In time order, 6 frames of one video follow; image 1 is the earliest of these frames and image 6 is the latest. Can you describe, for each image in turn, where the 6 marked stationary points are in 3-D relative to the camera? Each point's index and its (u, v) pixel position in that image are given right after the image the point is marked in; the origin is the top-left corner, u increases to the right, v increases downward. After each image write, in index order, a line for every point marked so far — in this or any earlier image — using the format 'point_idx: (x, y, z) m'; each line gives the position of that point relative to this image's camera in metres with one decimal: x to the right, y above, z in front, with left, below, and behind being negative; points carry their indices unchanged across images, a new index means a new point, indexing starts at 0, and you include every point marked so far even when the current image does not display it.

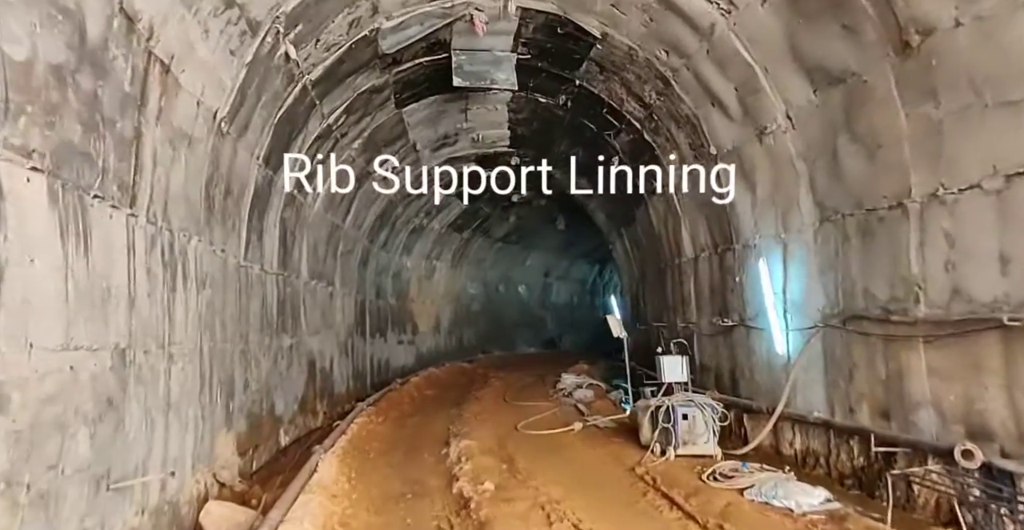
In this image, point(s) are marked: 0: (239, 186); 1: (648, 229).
0: (-1.9, +0.6, +4.3) m
1: (+1.7, +0.4, +7.4) m
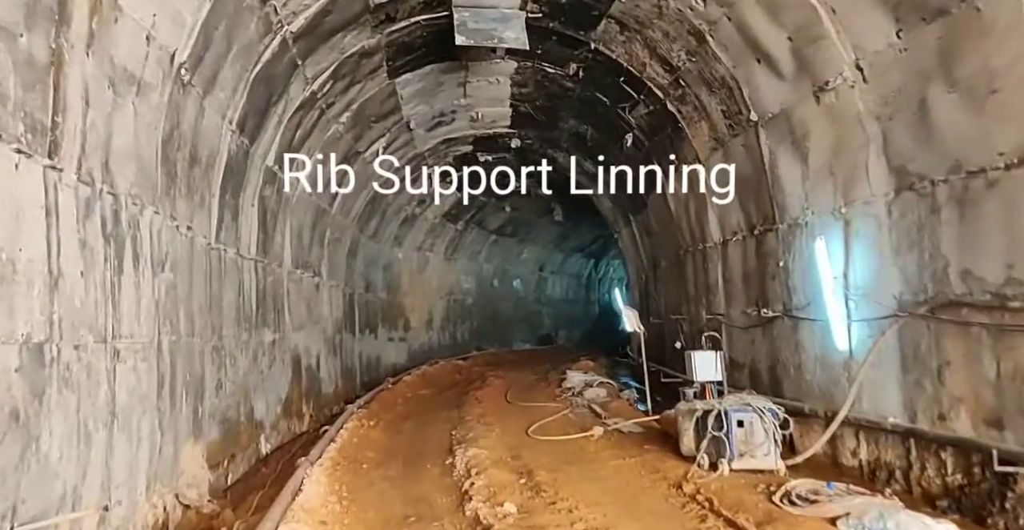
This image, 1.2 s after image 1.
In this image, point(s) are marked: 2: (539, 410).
0: (-1.8, +0.7, +3.7) m
1: (+1.7, +0.6, +6.9) m
2: (+0.3, -1.4, +6.0) m
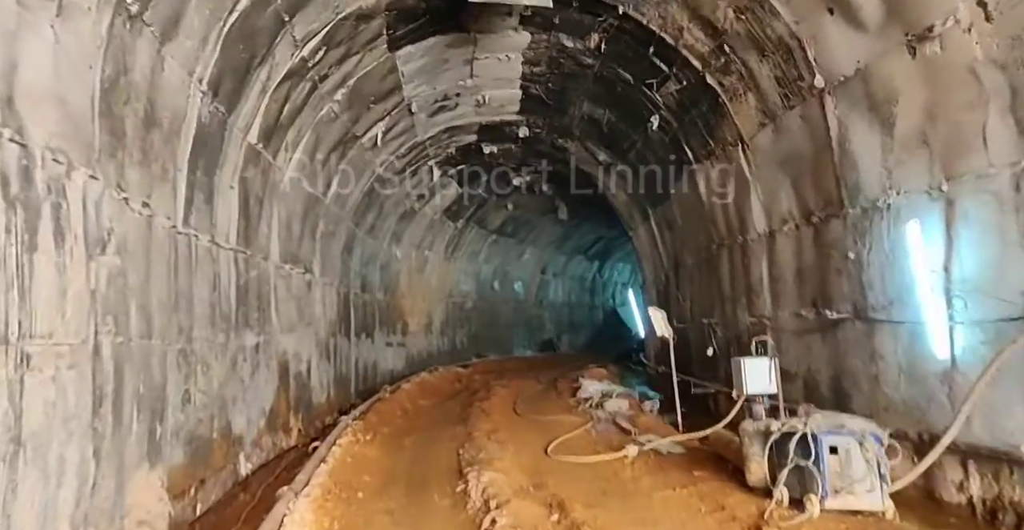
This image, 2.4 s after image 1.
0: (-1.7, +0.7, +3.0) m
1: (+1.9, +0.6, +6.3) m
2: (+0.4, -1.4, +5.3) m
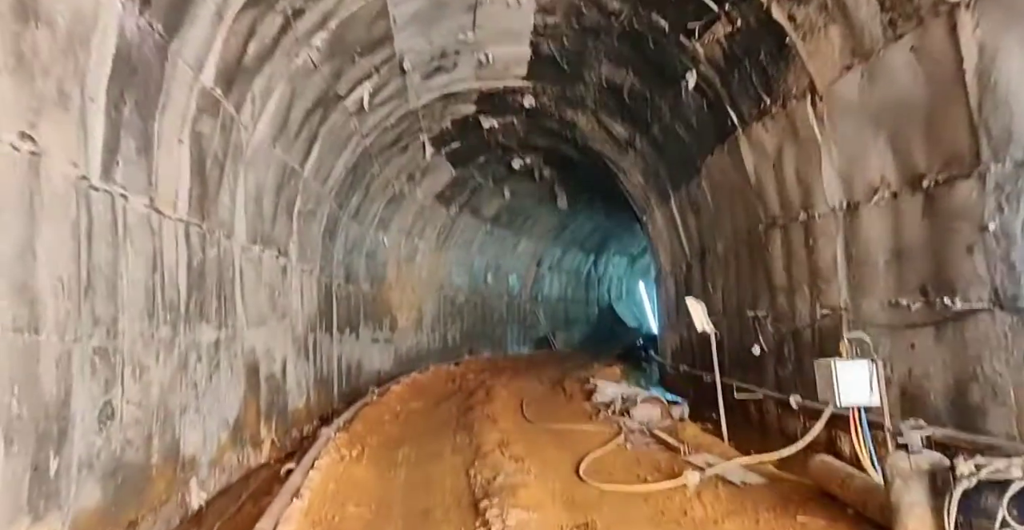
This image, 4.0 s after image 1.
0: (-1.5, +0.9, +2.1) m
1: (+2.0, +0.7, +5.4) m
2: (+0.5, -1.3, +4.4) m
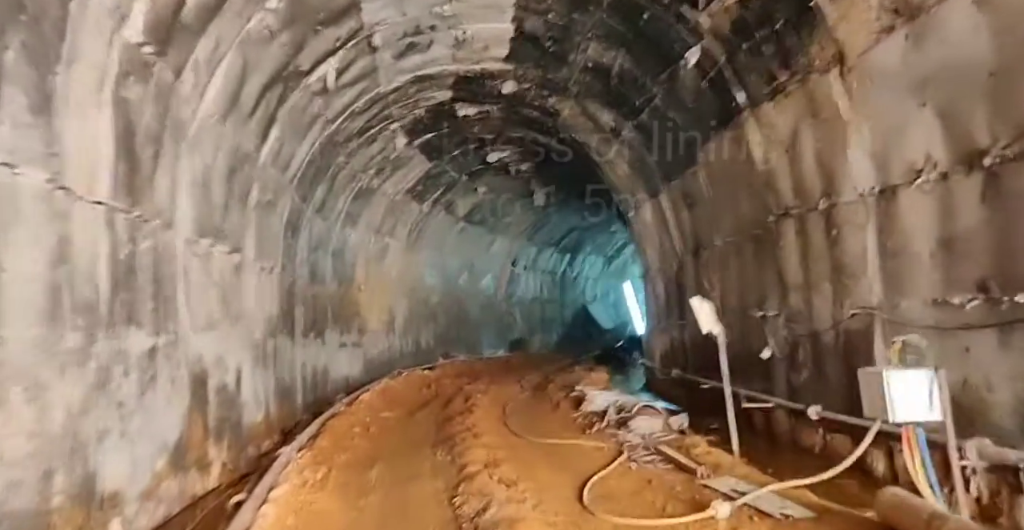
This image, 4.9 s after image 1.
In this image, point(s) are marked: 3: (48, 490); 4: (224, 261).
0: (-1.5, +0.9, +1.5) m
1: (+1.8, +0.8, +5.0) m
2: (+0.4, -1.2, +3.9) m
3: (-1.8, -0.9, +2.3) m
4: (-2.3, 0.0, +4.8) m
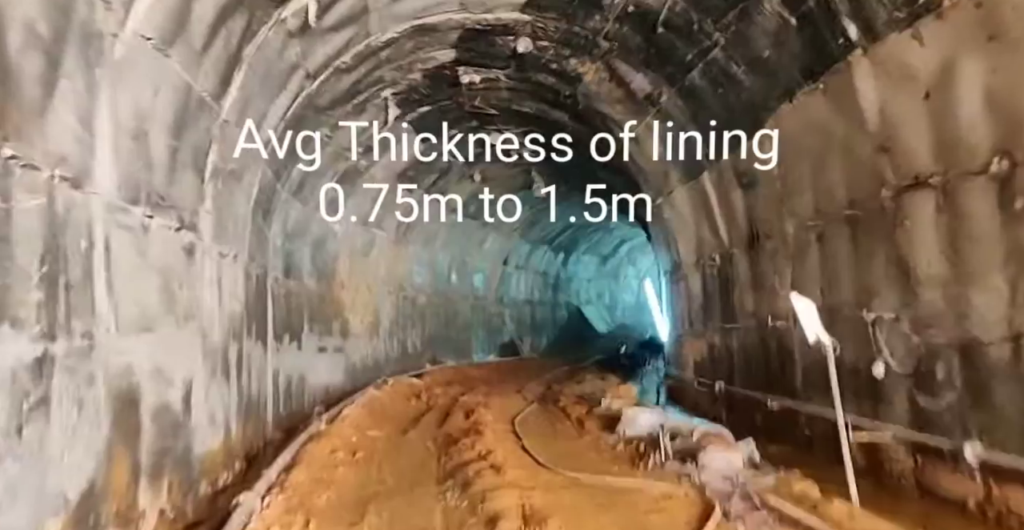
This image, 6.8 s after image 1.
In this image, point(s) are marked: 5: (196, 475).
0: (-1.2, +1.0, +0.4) m
1: (+2.0, +0.8, +4.0) m
2: (+0.7, -1.2, +2.9) m
3: (-1.5, -0.7, +1.2) m
4: (-2.1, +0.1, +3.6) m
5: (-2.1, -1.4, +3.9) m
